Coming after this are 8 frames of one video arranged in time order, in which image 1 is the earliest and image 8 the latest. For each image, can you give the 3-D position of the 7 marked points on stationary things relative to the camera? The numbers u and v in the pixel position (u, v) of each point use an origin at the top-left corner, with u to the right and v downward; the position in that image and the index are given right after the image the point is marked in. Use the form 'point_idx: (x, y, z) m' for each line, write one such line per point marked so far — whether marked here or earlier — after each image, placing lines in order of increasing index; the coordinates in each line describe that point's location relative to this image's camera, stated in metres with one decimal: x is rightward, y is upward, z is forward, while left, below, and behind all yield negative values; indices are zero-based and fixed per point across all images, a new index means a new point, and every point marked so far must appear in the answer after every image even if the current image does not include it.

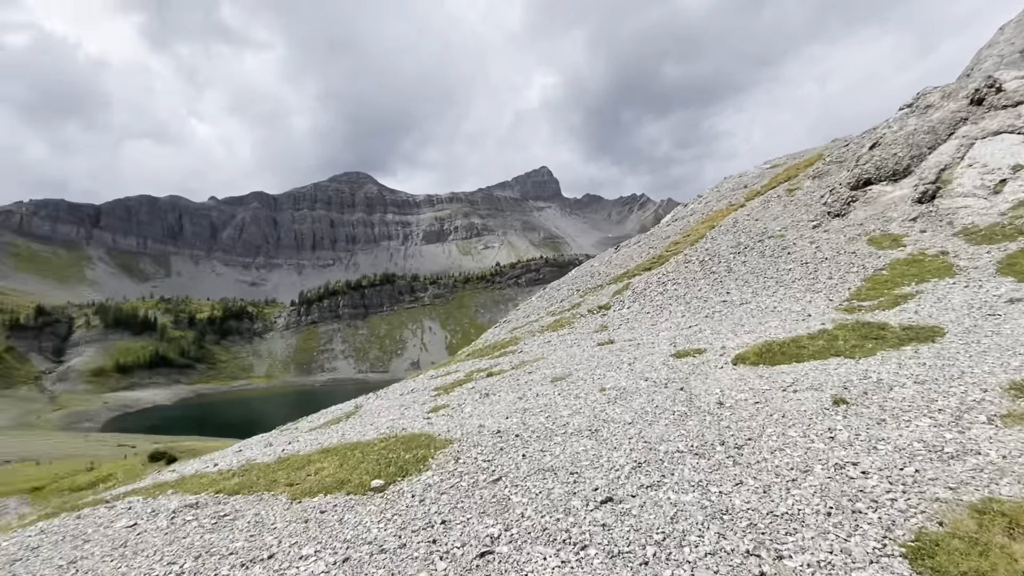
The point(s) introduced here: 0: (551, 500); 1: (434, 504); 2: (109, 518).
0: (+0.8, -4.5, +10.2) m
1: (-1.8, -4.9, +10.9) m
2: (-12.1, -6.9, +14.3) m
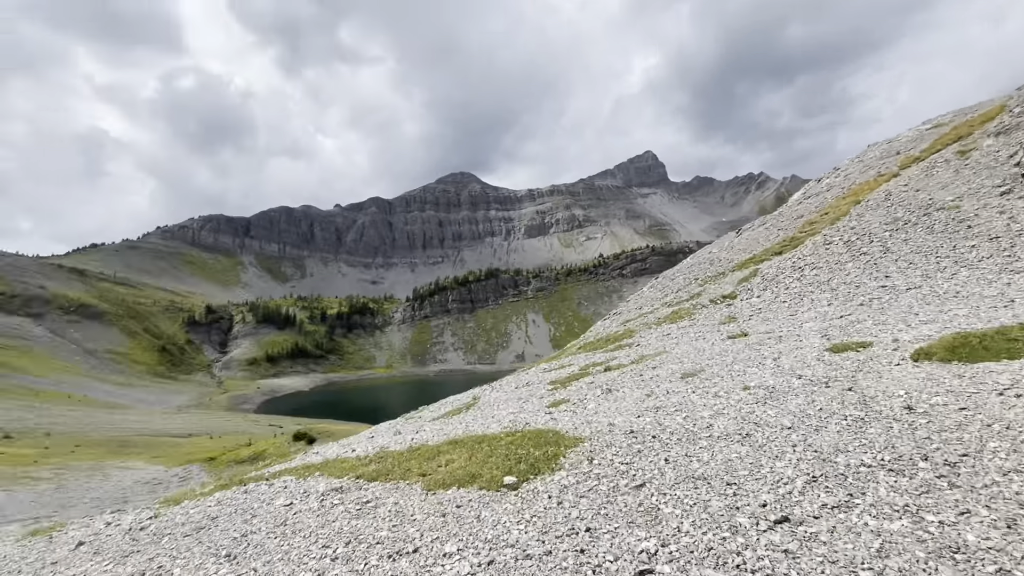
0: (+3.7, -4.3, +9.0) m
1: (+1.3, -4.7, +10.2) m
2: (-8.0, -6.9, +15.7) m
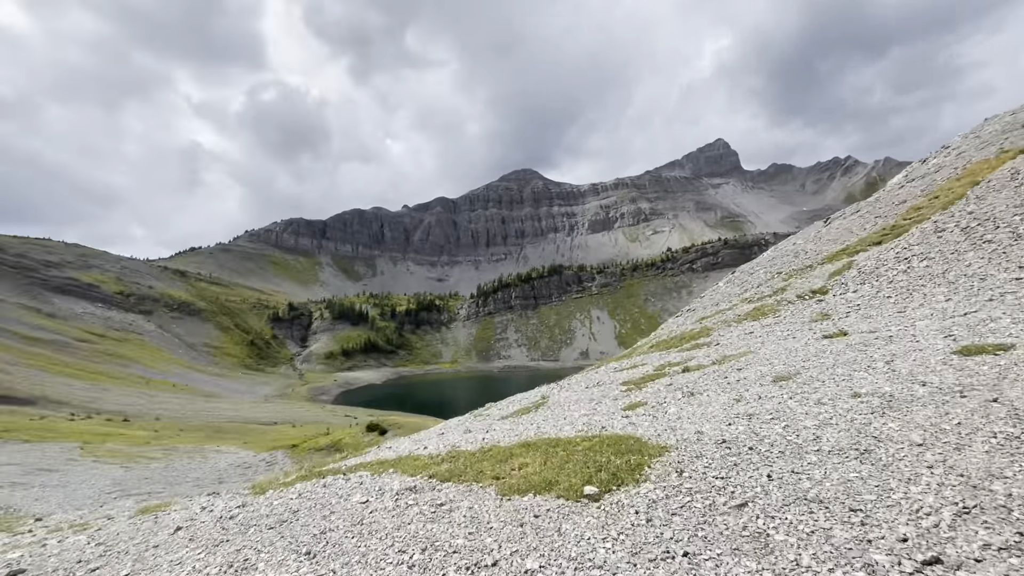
0: (+5.2, -4.2, +7.7) m
1: (+2.9, -4.6, +9.2) m
2: (-5.5, -6.8, +15.9) m
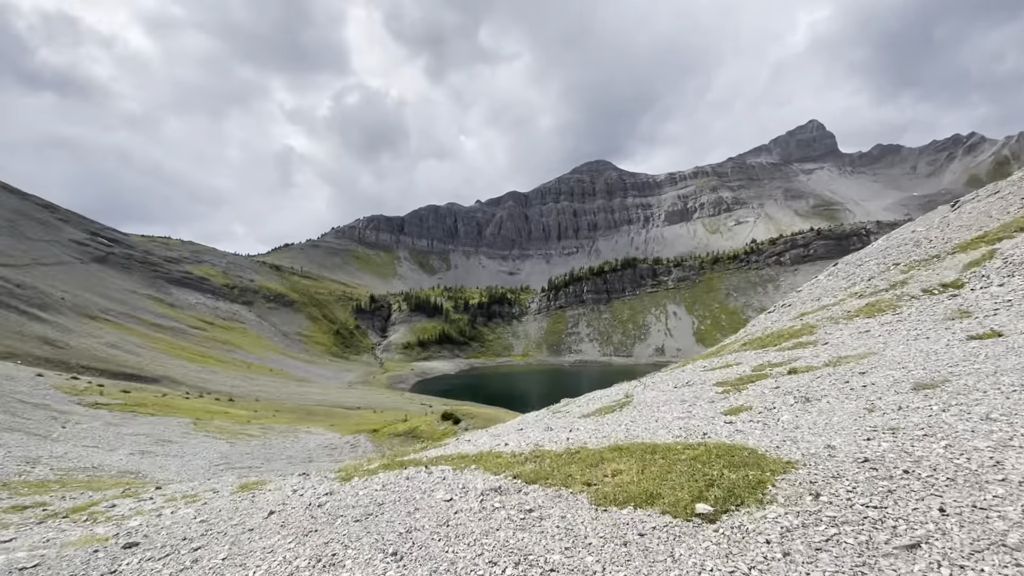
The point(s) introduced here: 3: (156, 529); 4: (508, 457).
0: (+6.7, -4.0, +5.7) m
1: (+4.7, -4.4, +7.6) m
2: (-2.7, -6.5, +15.5) m
3: (-12.4, -8.4, +16.6) m
4: (-0.1, -6.2, +17.6) m
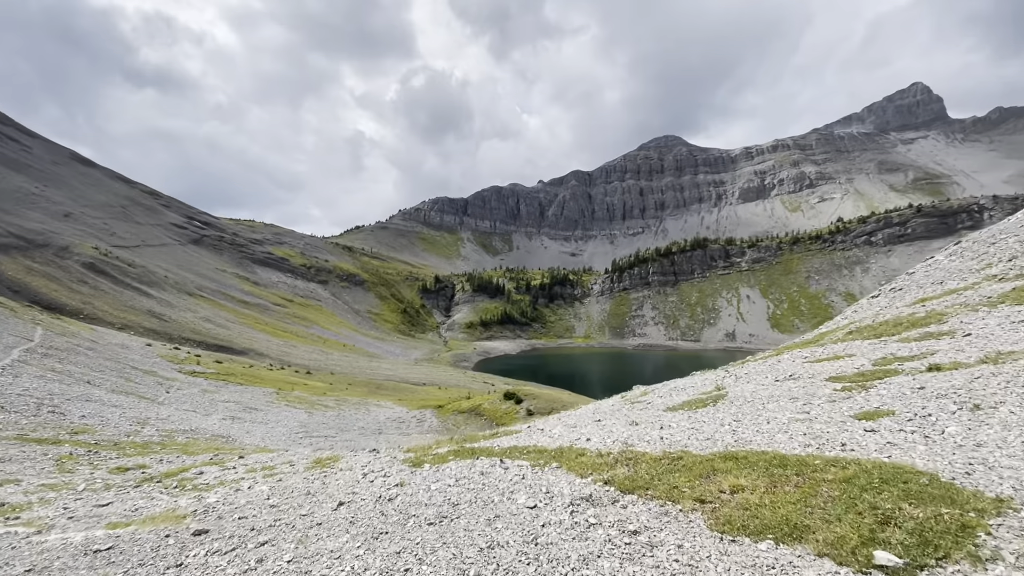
0: (+8.0, -3.8, +2.9) m
1: (+6.2, -4.1, +4.9) m
2: (-0.1, -5.8, +13.8) m
3: (-9.6, -7.6, +16.3) m
4: (+2.7, -5.5, +15.6) m
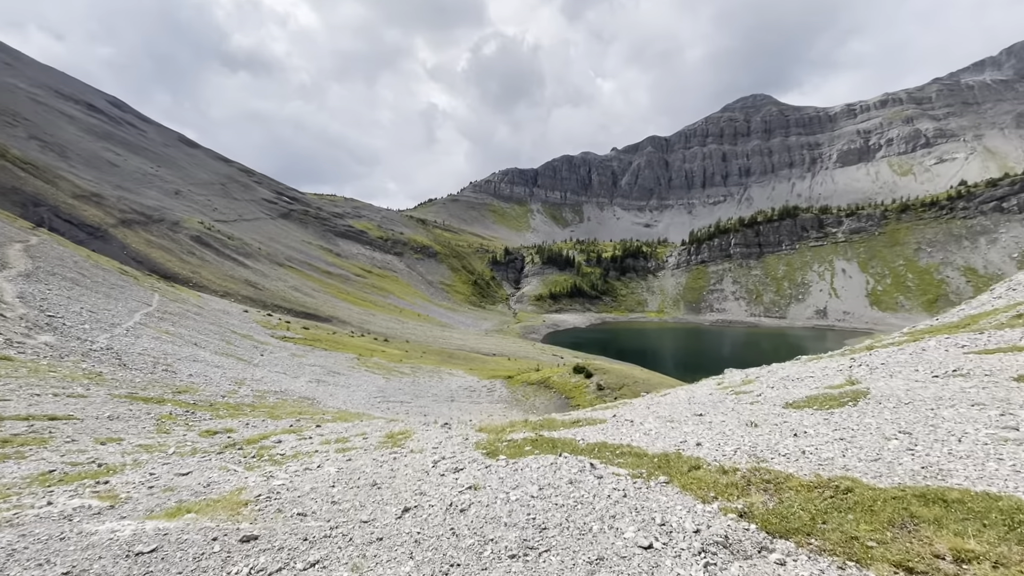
0: (+8.6, -3.8, -1.2) m
1: (+7.2, -4.0, +1.2) m
2: (+2.2, -5.1, +11.0) m
3: (-6.9, -6.6, +14.9) m
4: (+5.2, -4.7, +12.3) m
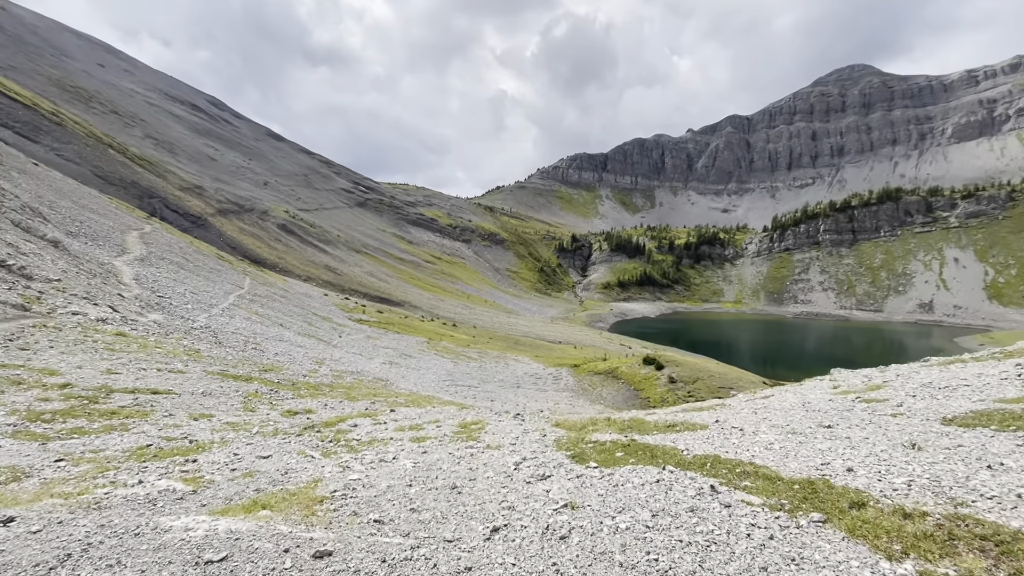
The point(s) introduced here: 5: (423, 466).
0: (+9.0, -3.9, -4.4) m
1: (+7.9, -4.0, -1.9) m
2: (+4.3, -4.8, +8.5) m
3: (-4.1, -6.1, +13.7) m
4: (+7.5, -4.5, +9.4) m
5: (-3.6, -7.1, +19.1) m
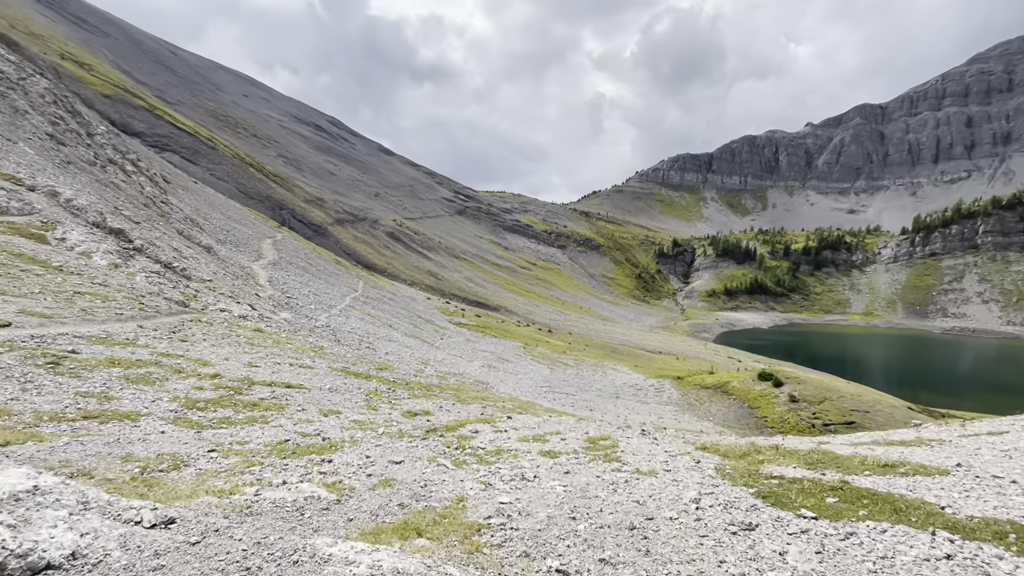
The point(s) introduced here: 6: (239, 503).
0: (+10.0, -3.6, -9.0) m
1: (+9.4, -3.7, -6.3) m
2: (+7.9, -4.6, +4.6) m
3: (+0.6, -5.9, +11.3) m
4: (+11.2, -4.3, +4.8) m
5: (+2.2, -7.0, +16.4) m
6: (-7.4, -5.8, +12.9) m
